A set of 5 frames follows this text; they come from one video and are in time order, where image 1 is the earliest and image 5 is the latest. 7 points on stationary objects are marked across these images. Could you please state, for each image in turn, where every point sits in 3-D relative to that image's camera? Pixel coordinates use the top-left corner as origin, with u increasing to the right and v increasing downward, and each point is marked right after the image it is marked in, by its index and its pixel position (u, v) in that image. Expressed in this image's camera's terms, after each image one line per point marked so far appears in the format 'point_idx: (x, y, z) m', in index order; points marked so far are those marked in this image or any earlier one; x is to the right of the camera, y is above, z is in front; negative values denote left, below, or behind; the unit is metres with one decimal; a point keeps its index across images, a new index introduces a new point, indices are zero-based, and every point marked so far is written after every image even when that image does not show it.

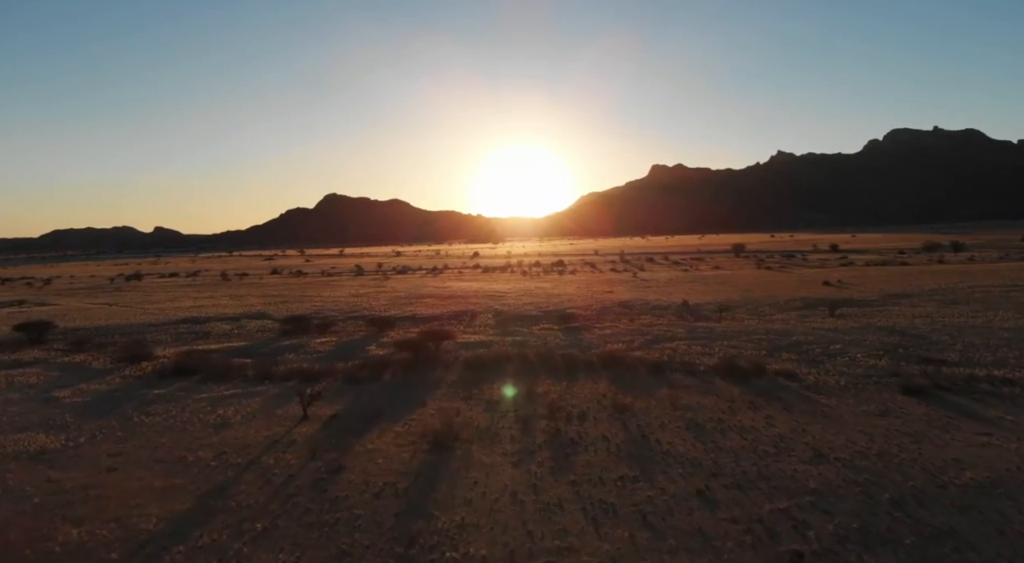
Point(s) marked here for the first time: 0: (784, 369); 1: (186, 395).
0: (+8.3, -2.7, +19.7) m
1: (-9.8, -3.4, +19.5) m
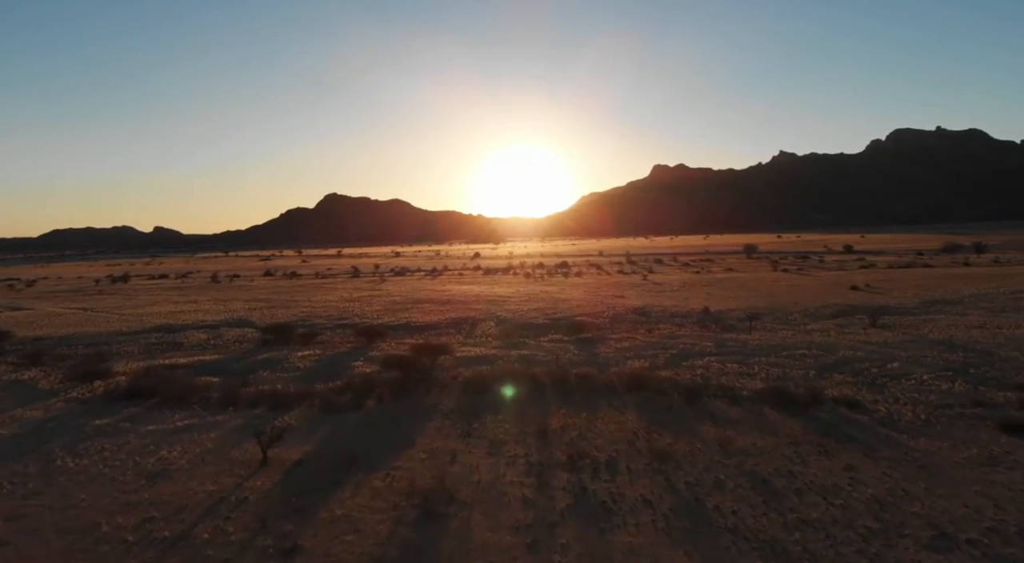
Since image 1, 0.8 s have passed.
0: (+8.5, -2.9, +16.6) m
1: (-9.6, -3.7, +16.3) m
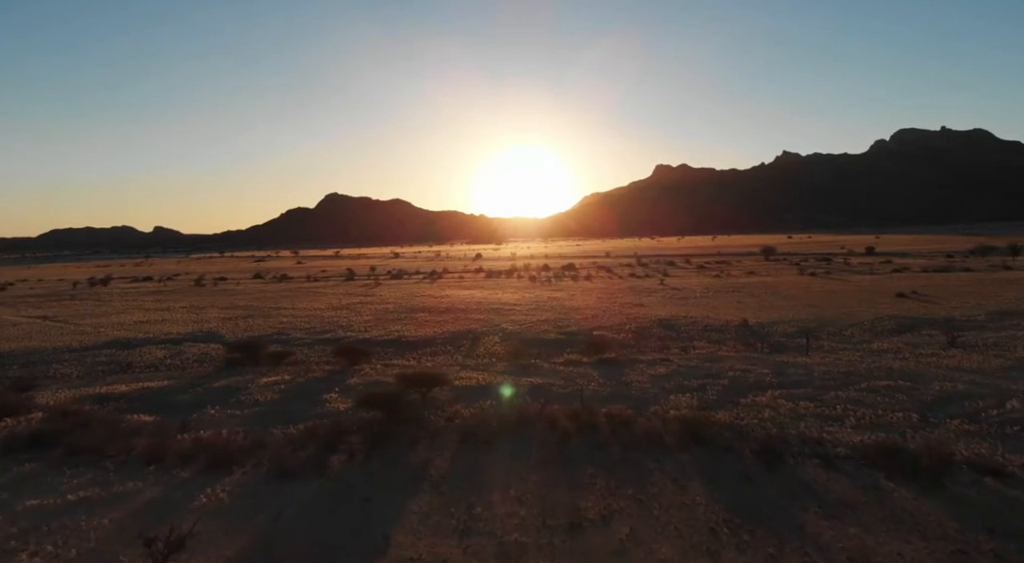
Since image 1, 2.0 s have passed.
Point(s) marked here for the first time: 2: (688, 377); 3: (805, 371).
0: (+8.8, -3.3, +12.2) m
1: (-9.3, -4.0, +11.9) m
2: (+5.1, -2.8, +19.0) m
3: (+8.8, -2.6, +19.4) m
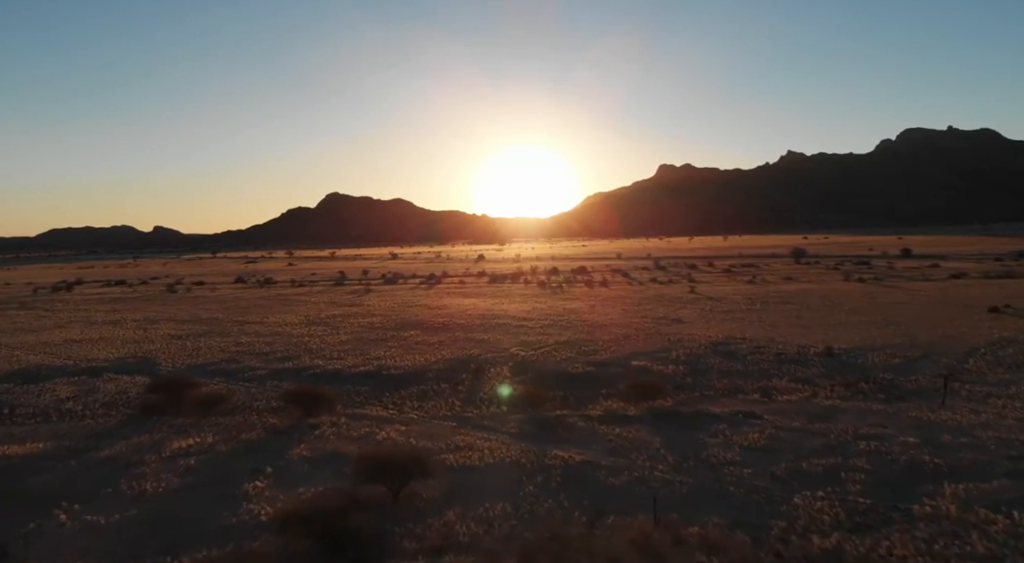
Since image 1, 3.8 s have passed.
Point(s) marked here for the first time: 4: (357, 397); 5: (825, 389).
0: (+9.2, -3.8, +5.8) m
1: (-8.9, -4.5, +5.6) m
2: (+5.6, -3.3, +12.6) m
3: (+9.2, -3.1, +13.0) m
4: (-4.3, -3.2, +18.1) m
5: (+8.5, -2.8, +17.8) m
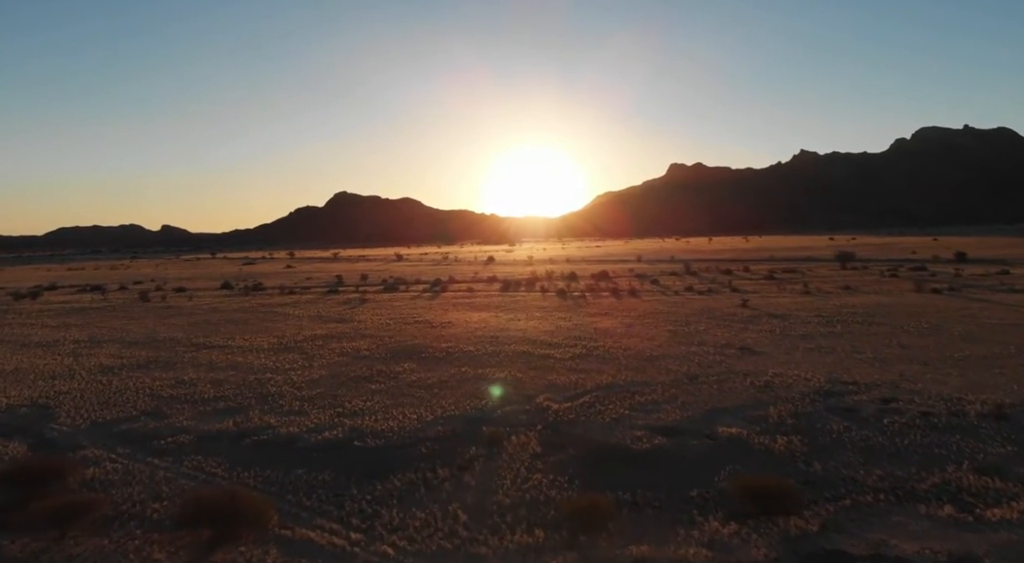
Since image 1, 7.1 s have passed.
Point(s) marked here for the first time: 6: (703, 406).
0: (+9.7, -4.5, -0.8) m
1: (-8.4, -5.2, -0.8) m
2: (+6.2, -4.0, +6.1) m
3: (+9.8, -3.8, +6.4) m
4: (-3.6, -3.8, +11.6) m
5: (+9.2, -3.5, +11.2) m
6: (+4.7, -3.2, +16.3) m
